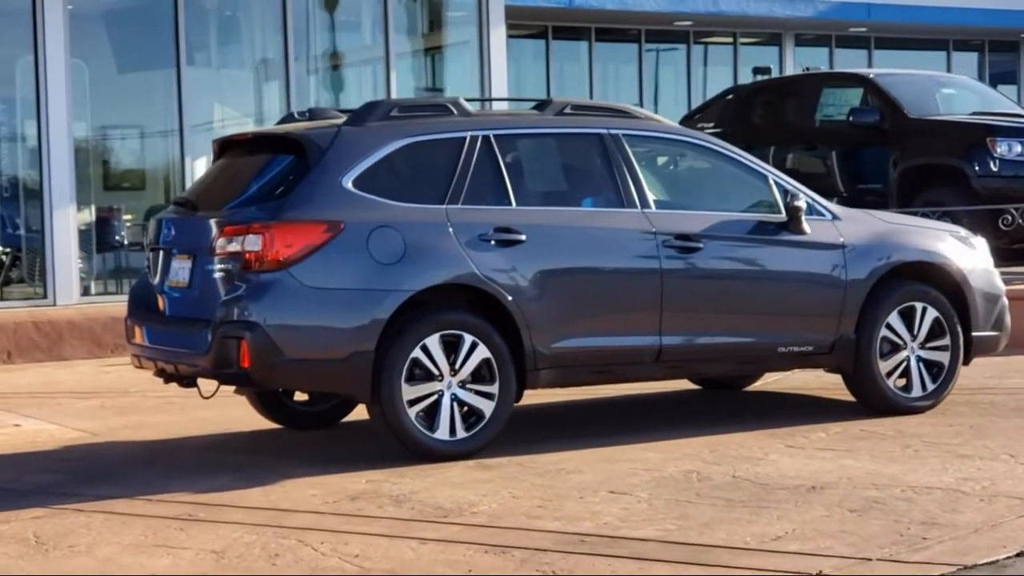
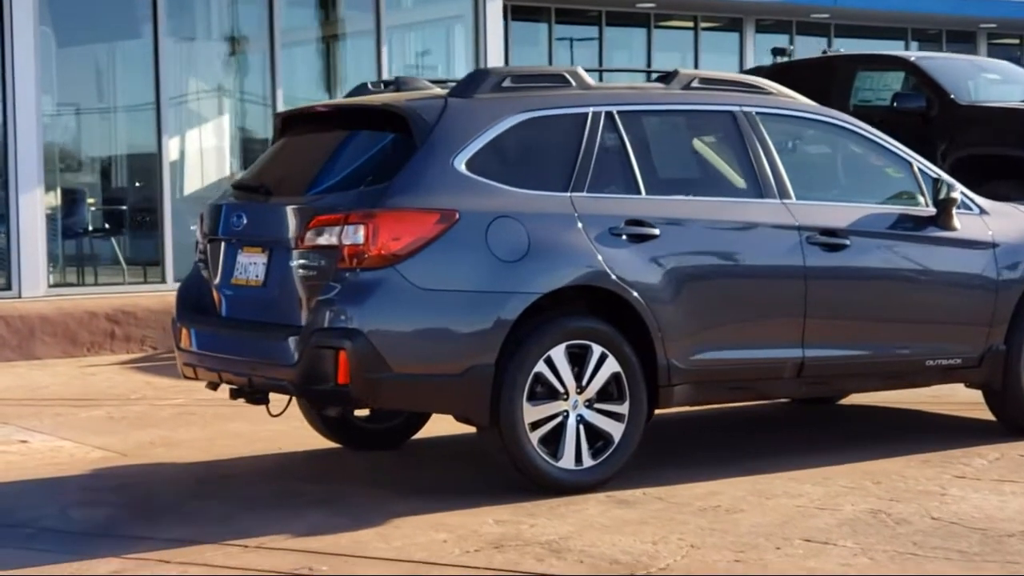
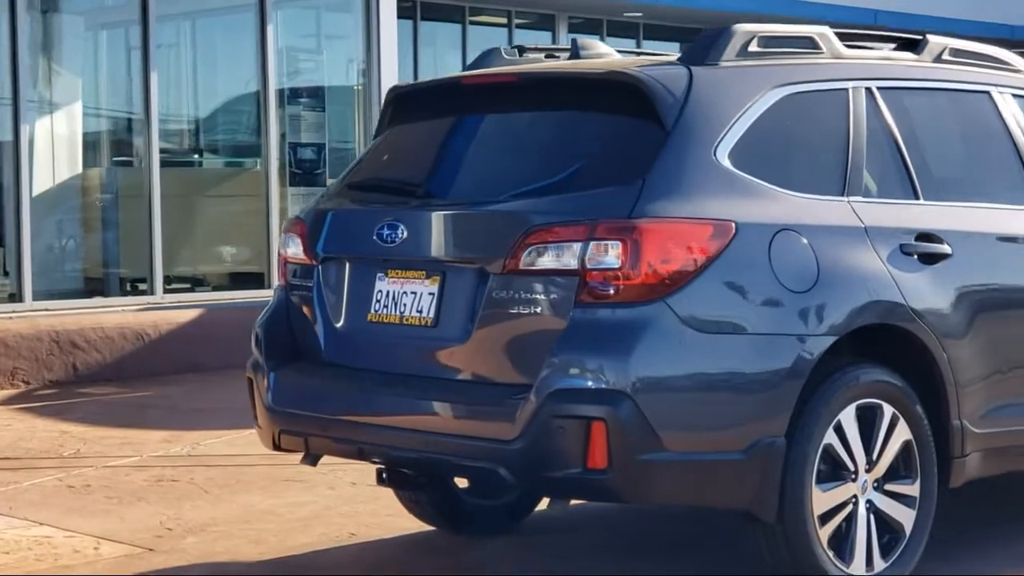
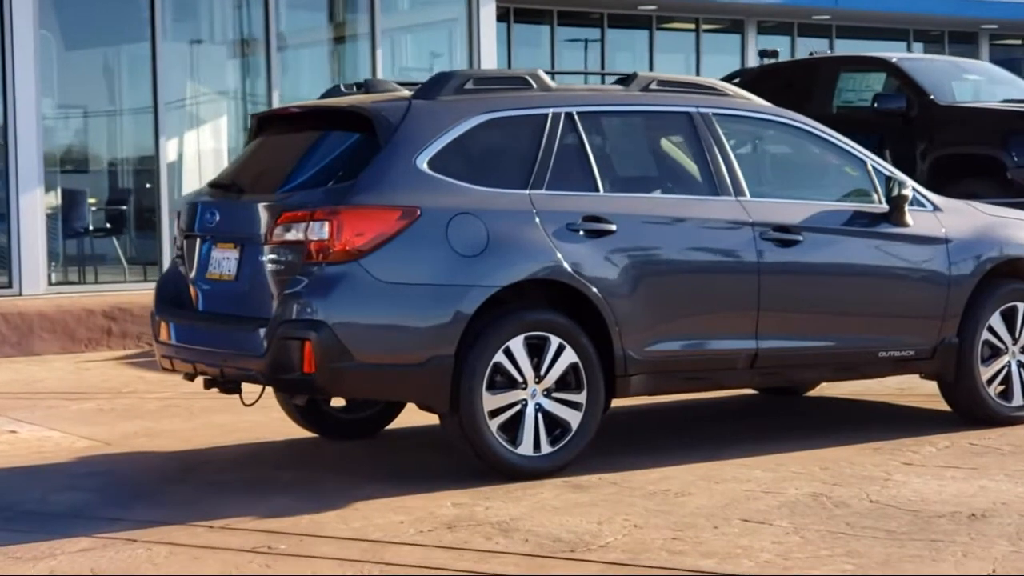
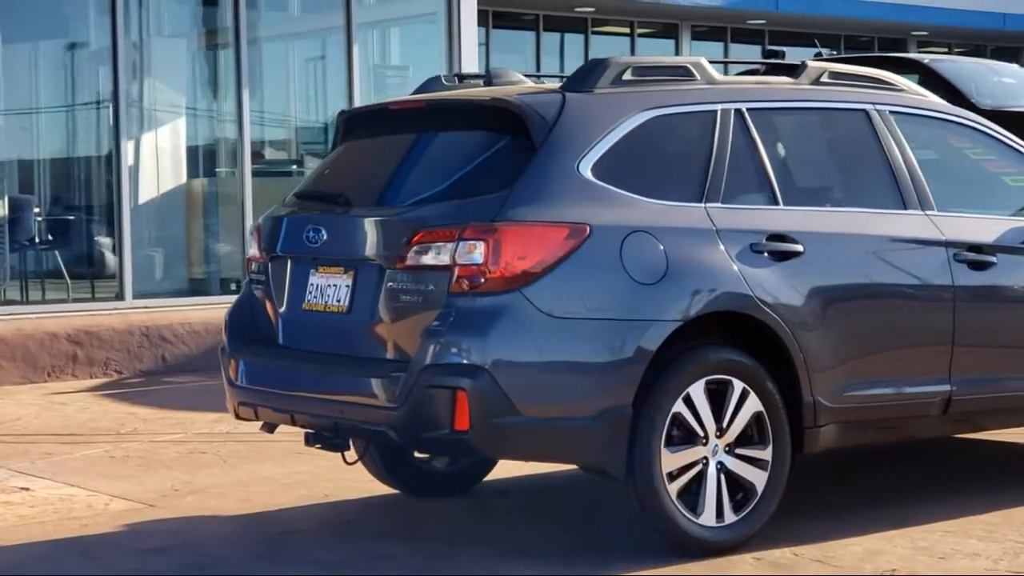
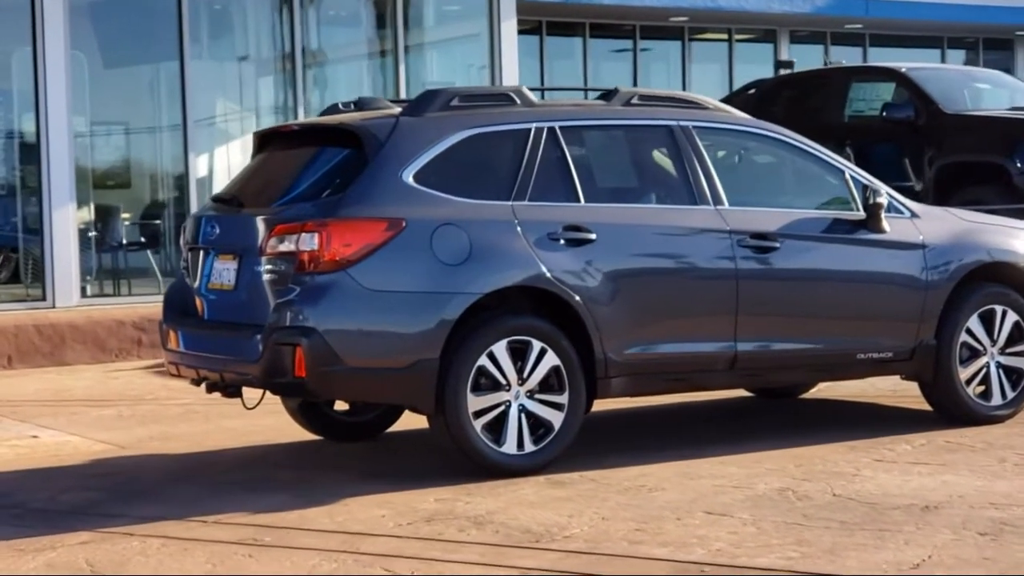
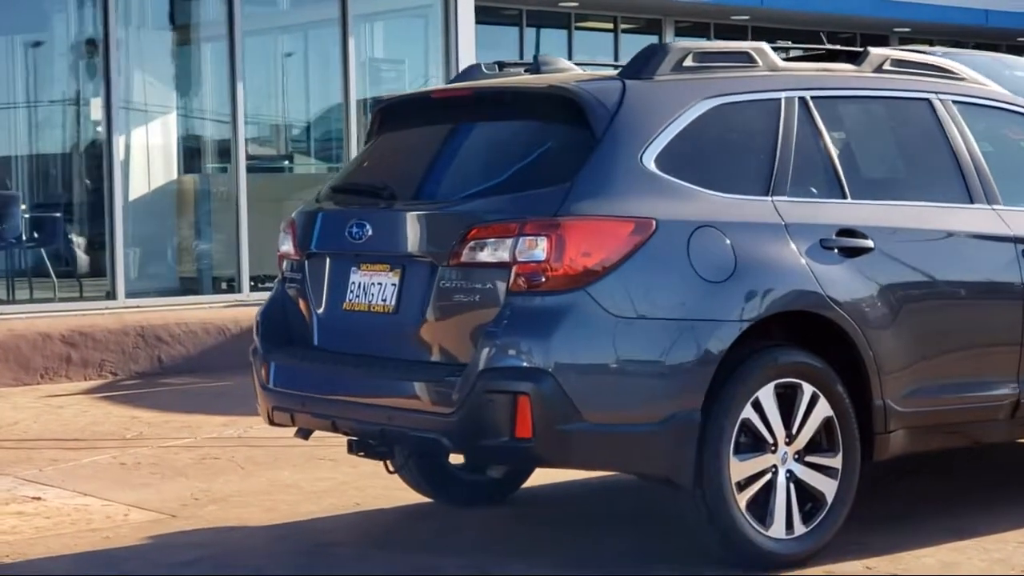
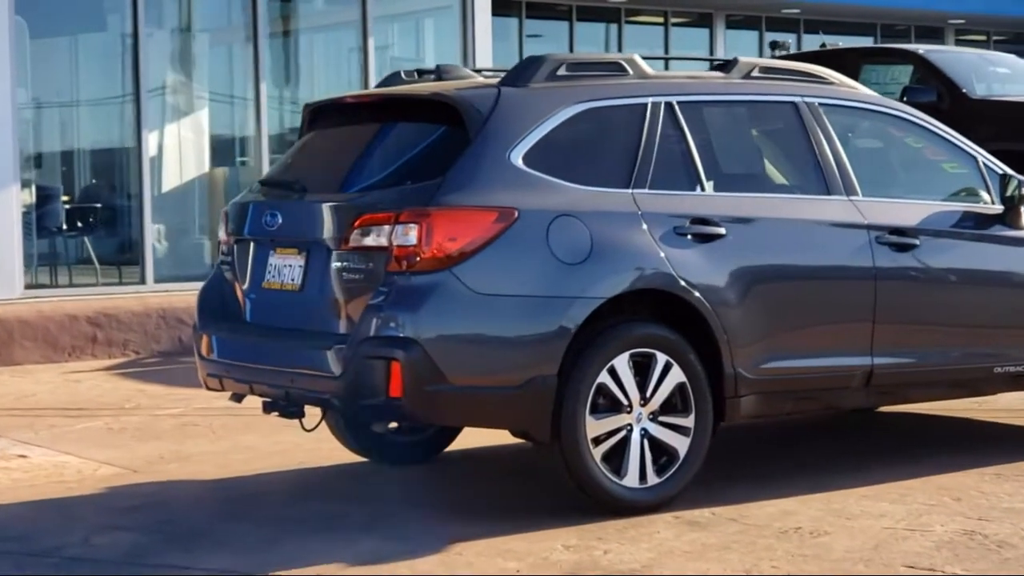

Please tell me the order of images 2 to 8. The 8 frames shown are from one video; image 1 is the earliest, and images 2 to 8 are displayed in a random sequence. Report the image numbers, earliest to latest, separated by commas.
6, 4, 2, 8, 5, 7, 3
